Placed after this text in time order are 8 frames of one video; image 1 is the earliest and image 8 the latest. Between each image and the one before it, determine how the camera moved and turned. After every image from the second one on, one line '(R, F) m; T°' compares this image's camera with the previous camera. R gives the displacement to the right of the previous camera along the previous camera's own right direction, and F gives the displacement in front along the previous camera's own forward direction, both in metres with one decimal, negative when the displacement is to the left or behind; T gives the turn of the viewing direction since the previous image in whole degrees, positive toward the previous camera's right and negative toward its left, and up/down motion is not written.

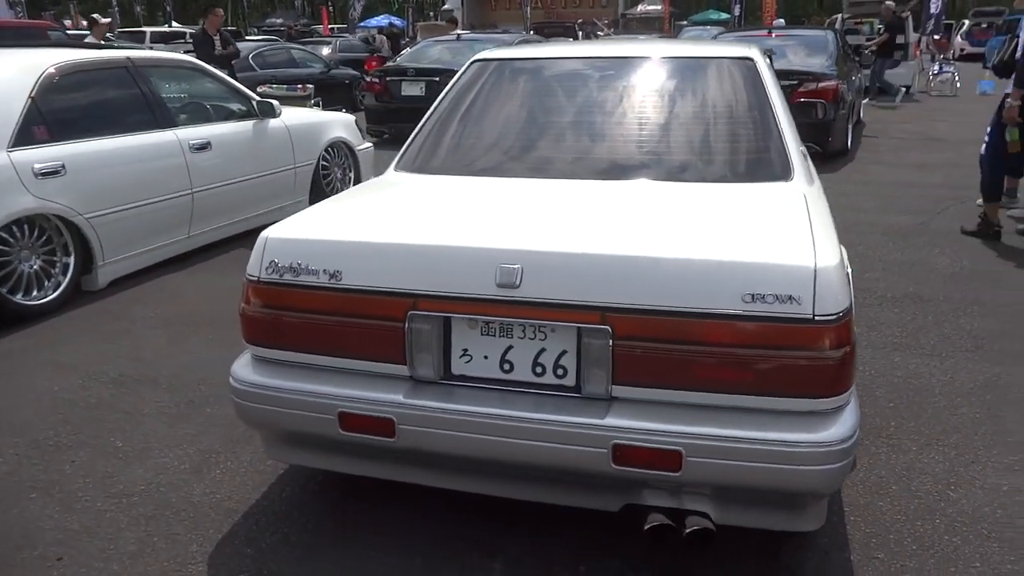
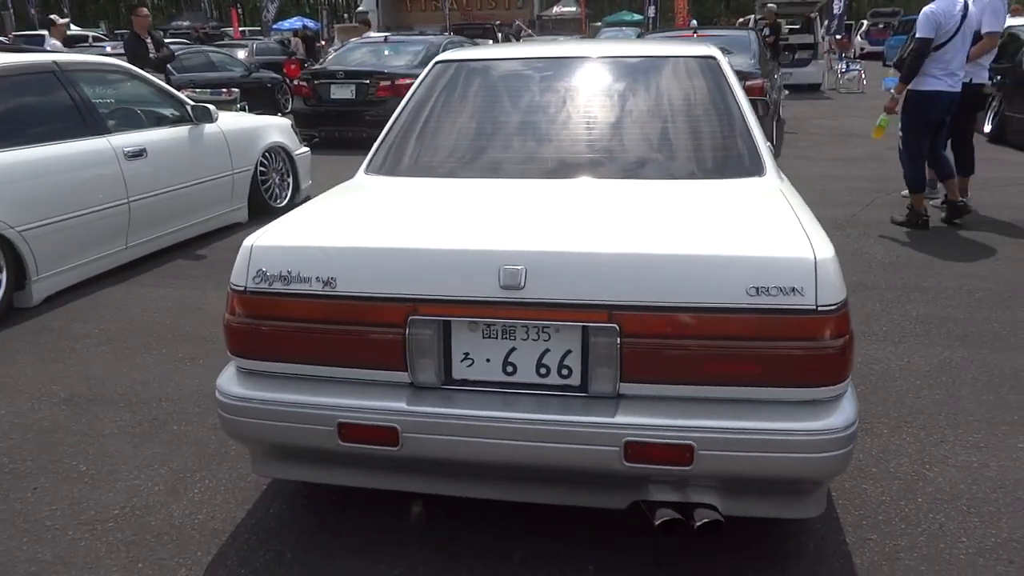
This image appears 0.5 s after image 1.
(-0.2, 0.0) m; +6°
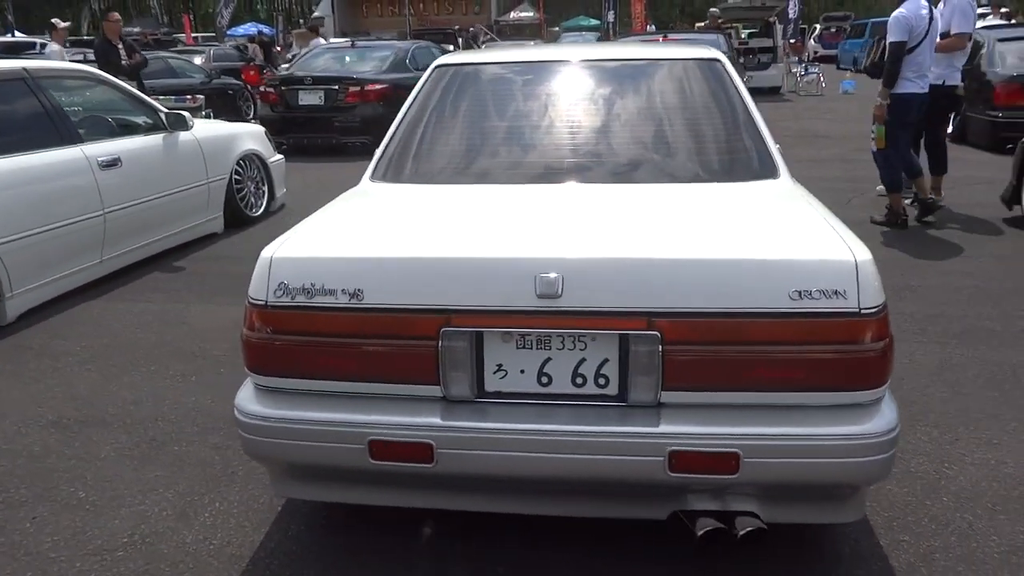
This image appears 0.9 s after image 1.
(-0.2, +0.1) m; +3°
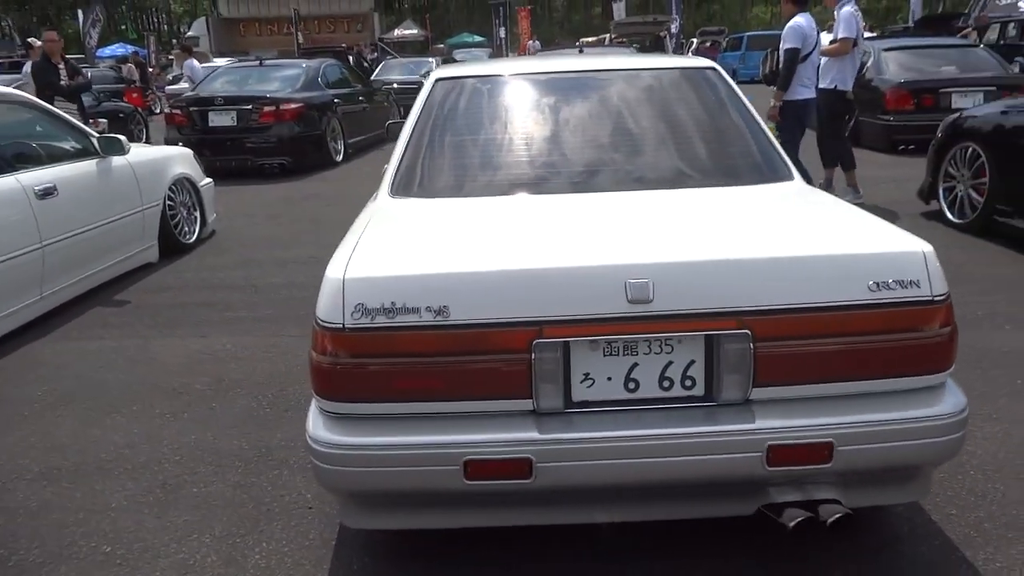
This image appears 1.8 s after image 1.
(-0.6, +0.1) m; +8°
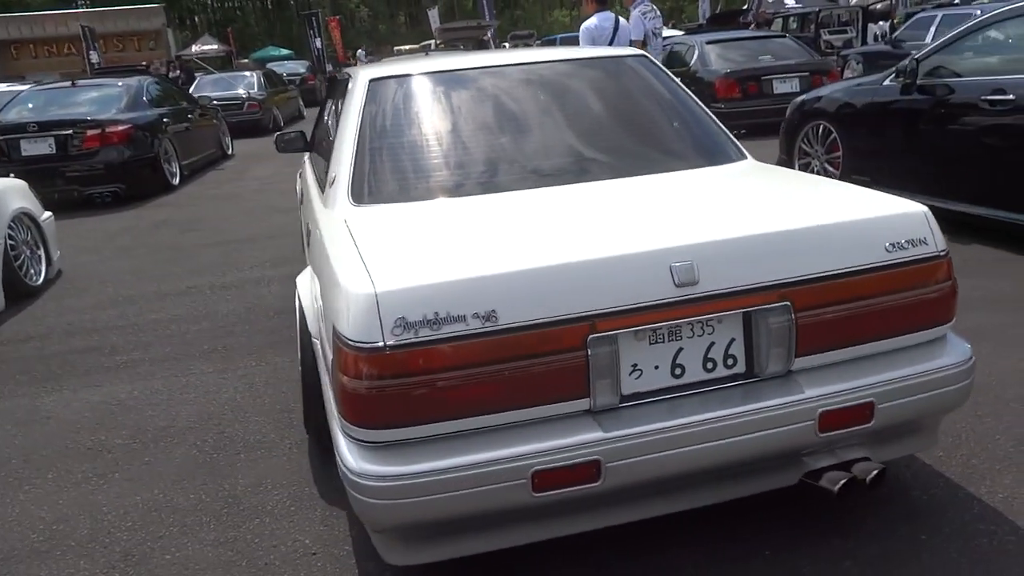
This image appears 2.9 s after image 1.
(-0.6, +0.2) m; +12°
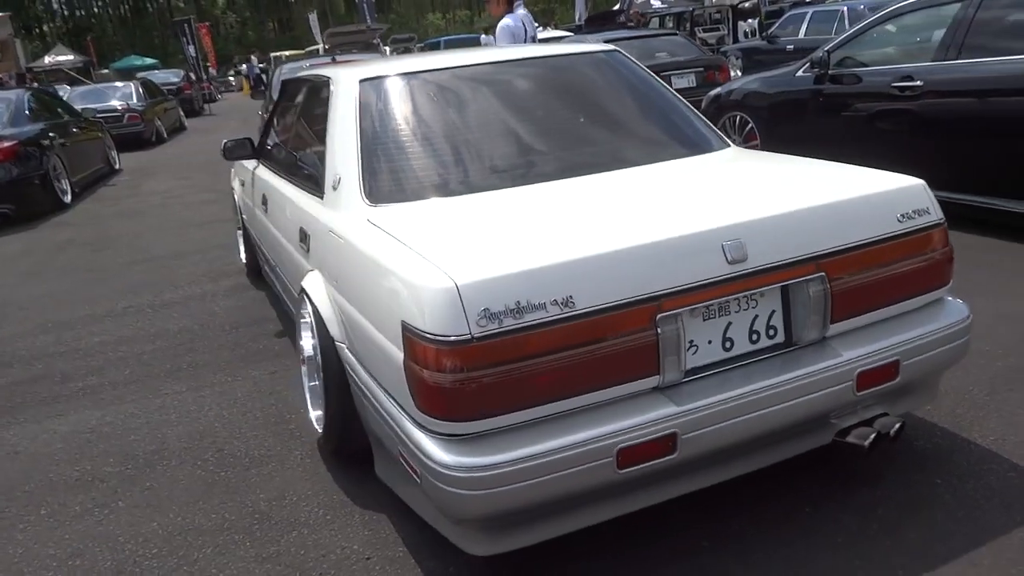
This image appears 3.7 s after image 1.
(-0.5, 0.0) m; +8°
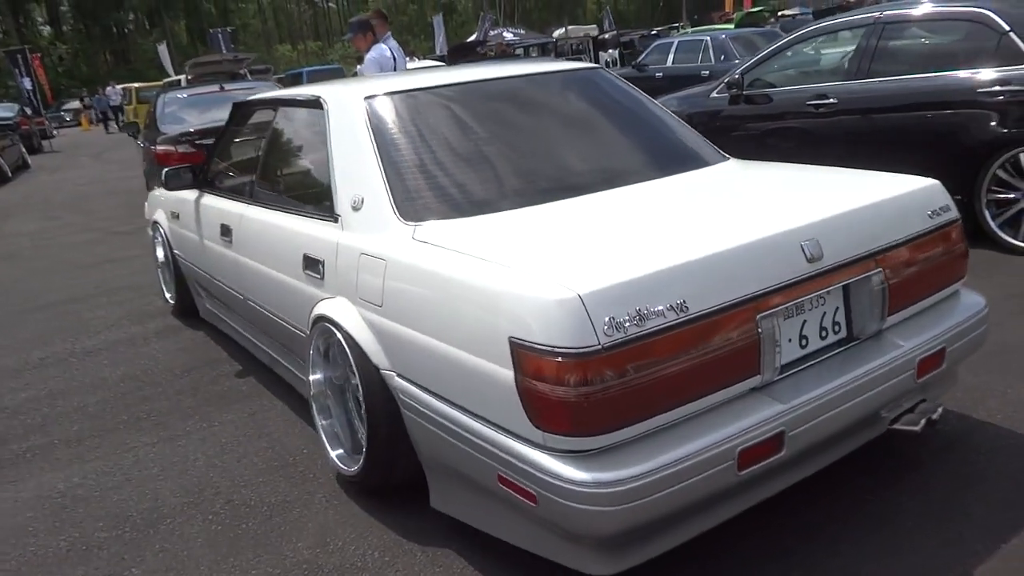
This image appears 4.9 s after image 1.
(-0.7, +0.1) m; +10°
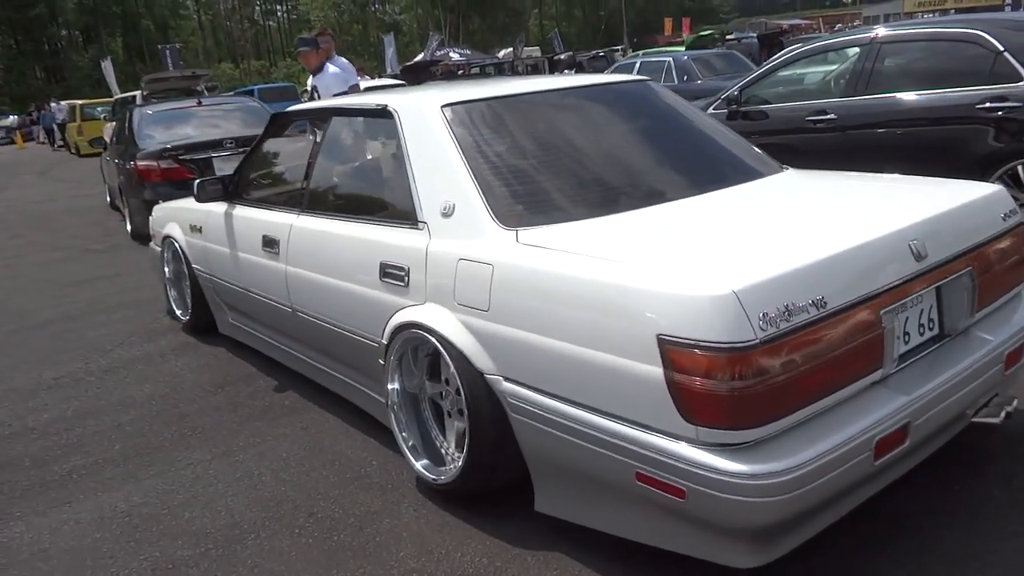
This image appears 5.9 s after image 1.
(-0.6, 0.0) m; +4°
